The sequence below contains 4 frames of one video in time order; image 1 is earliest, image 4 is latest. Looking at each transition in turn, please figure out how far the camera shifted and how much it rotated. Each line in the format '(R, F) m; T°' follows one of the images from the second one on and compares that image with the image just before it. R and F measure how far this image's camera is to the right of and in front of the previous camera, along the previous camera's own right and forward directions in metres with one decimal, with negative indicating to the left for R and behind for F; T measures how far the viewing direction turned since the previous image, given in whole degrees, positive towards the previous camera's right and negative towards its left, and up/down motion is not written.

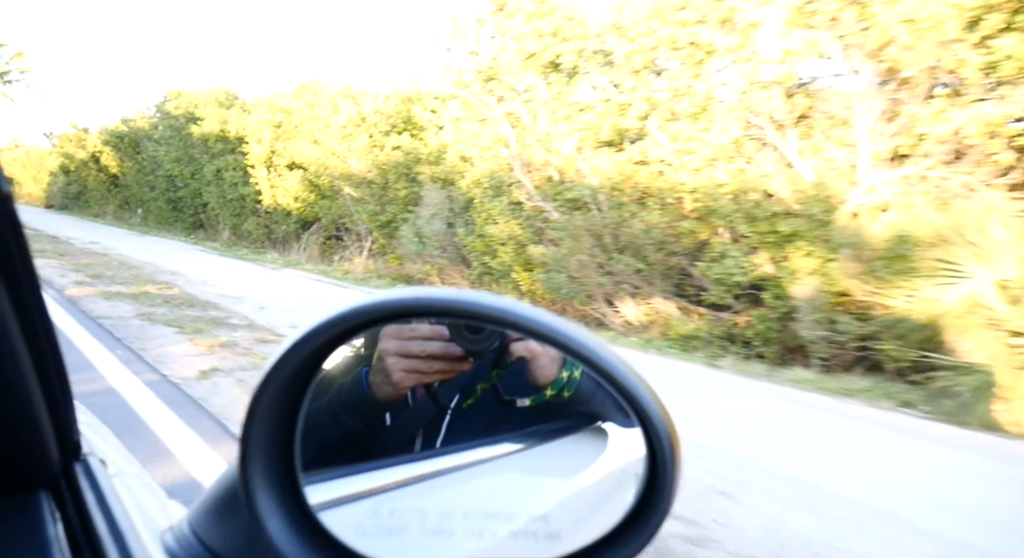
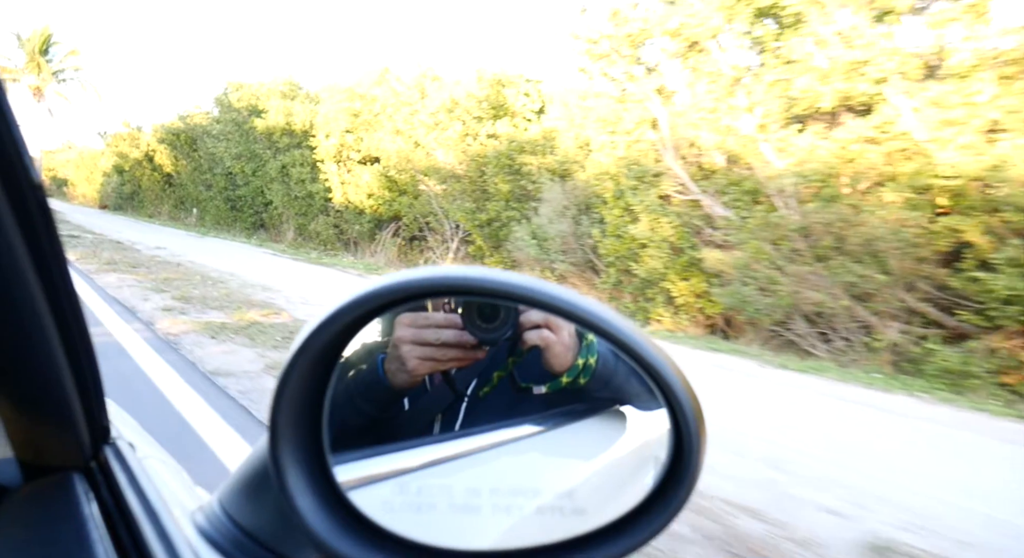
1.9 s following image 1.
(+0.2, -0.1) m; -3°
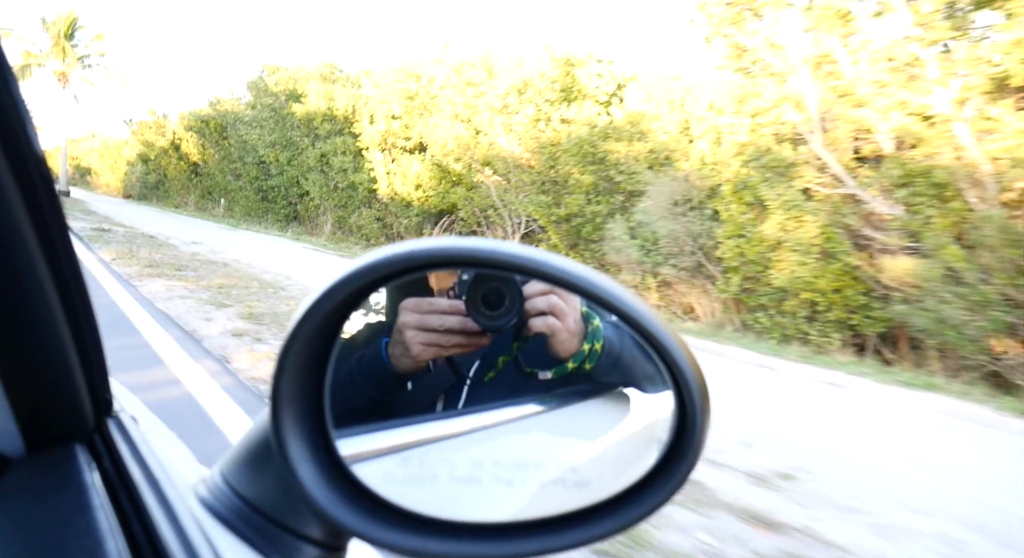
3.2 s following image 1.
(+0.4, -0.3) m; -1°
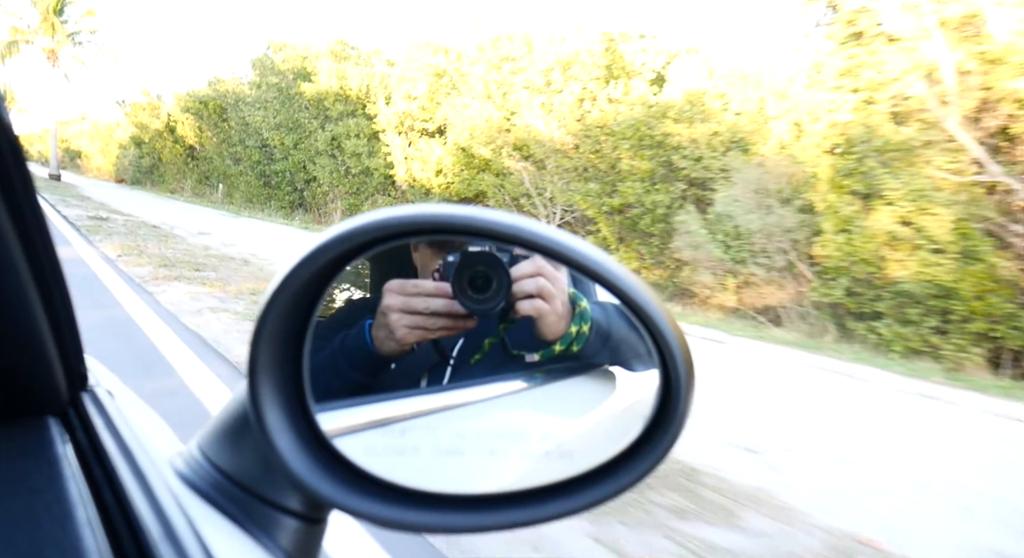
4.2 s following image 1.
(-0.5, +0.6) m; +1°
